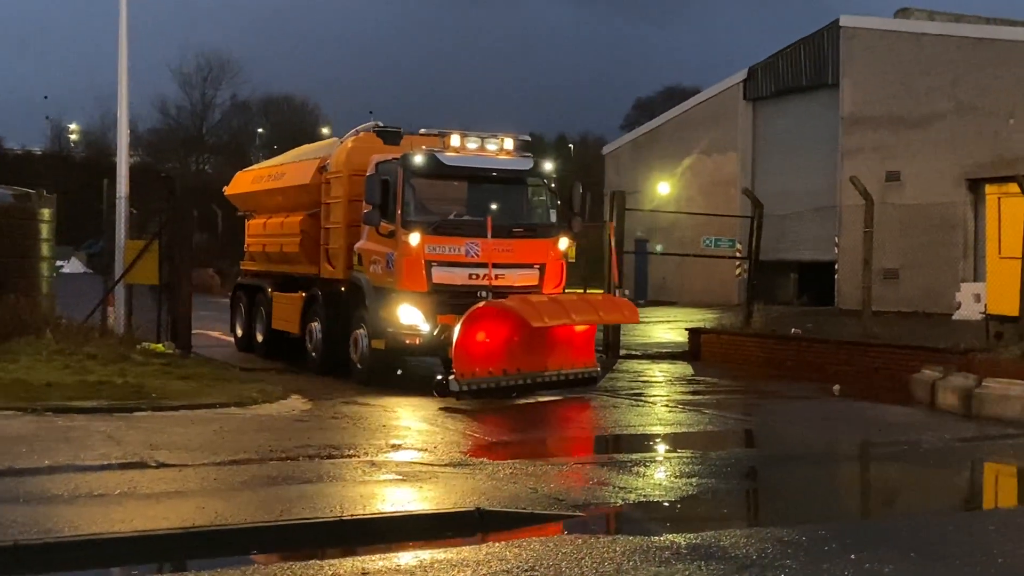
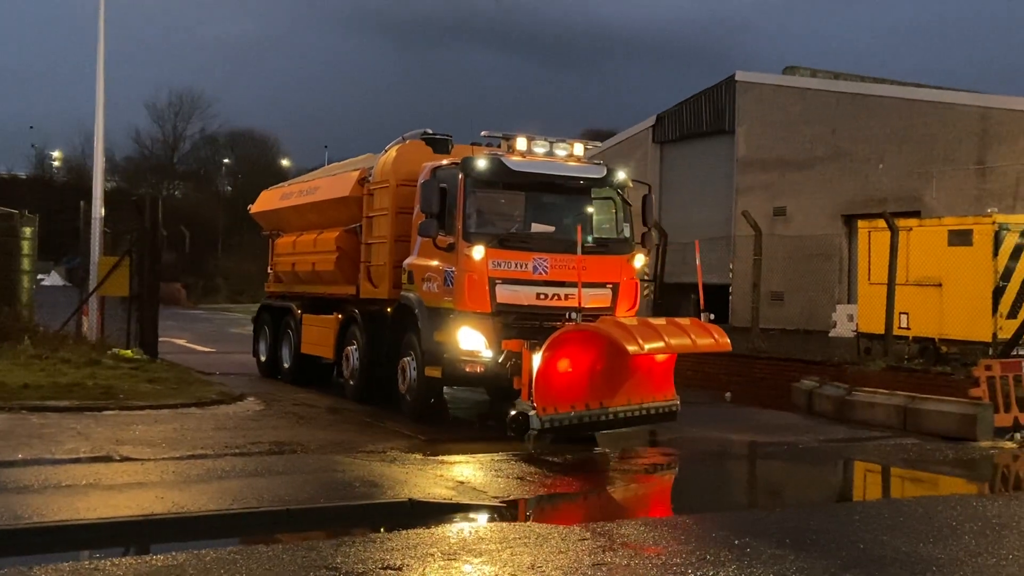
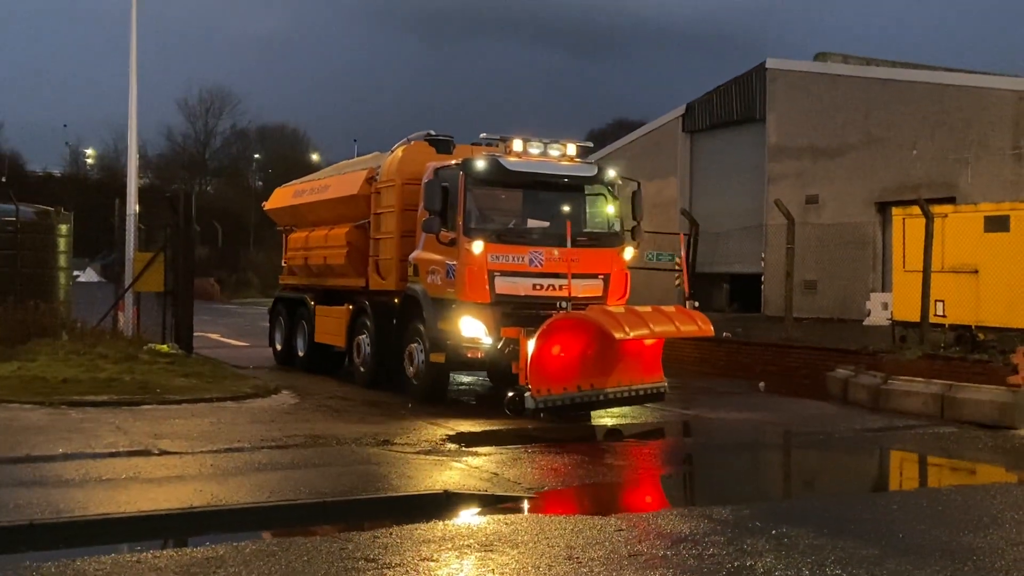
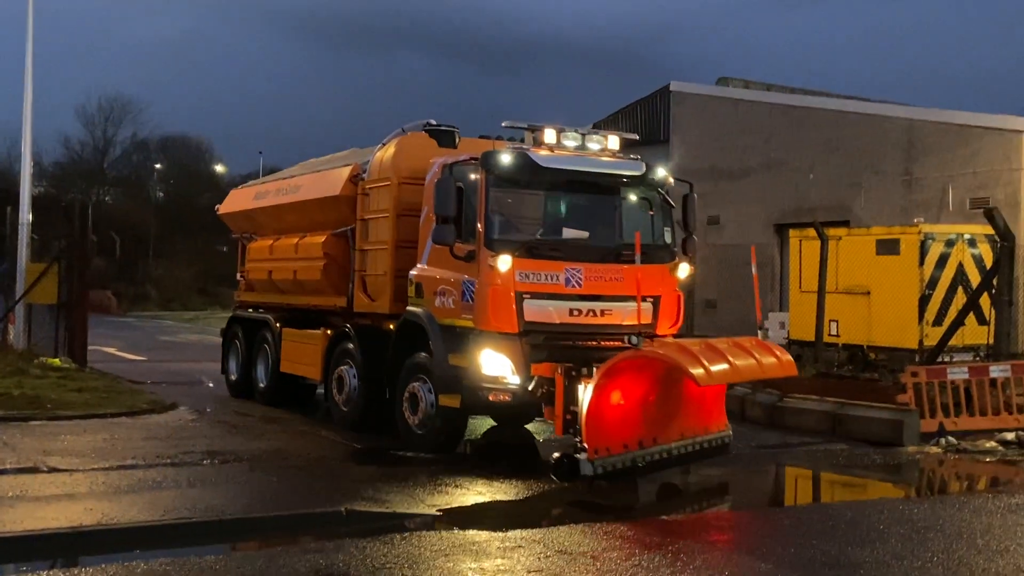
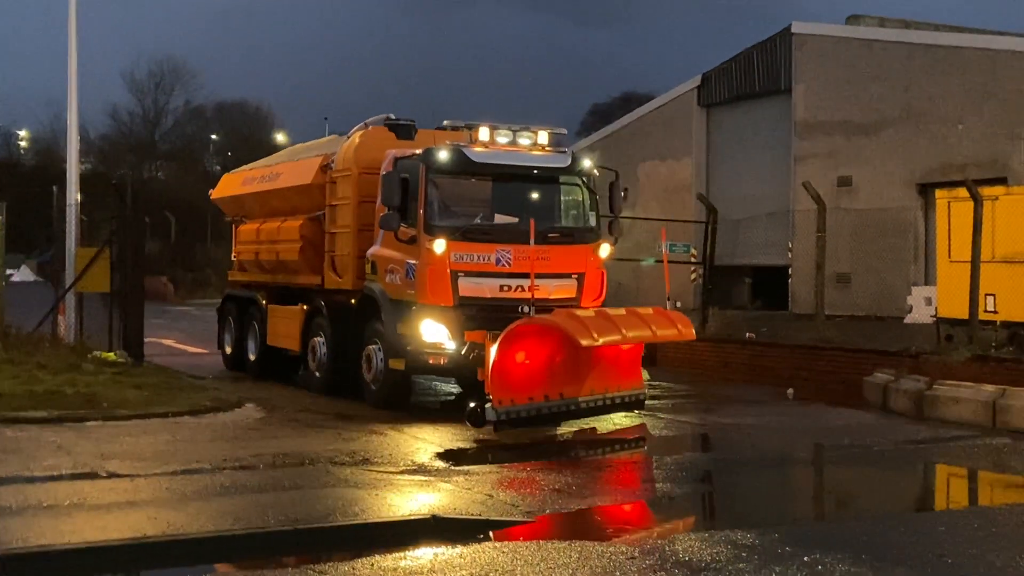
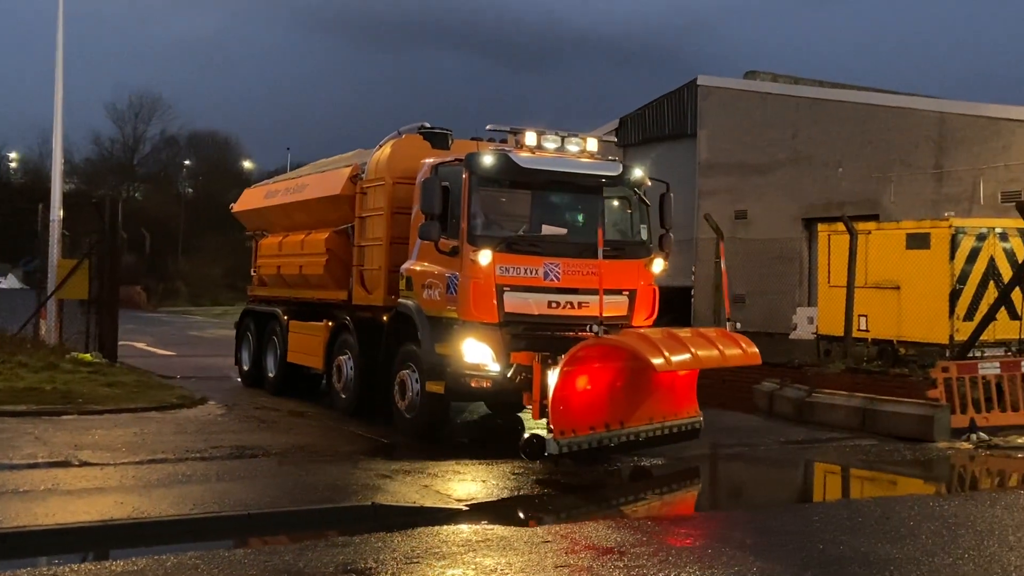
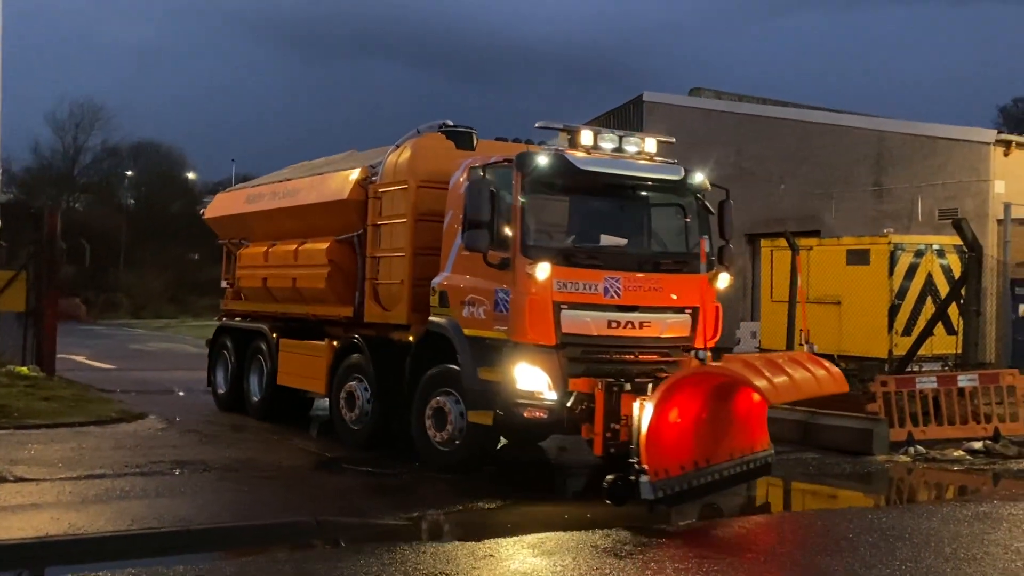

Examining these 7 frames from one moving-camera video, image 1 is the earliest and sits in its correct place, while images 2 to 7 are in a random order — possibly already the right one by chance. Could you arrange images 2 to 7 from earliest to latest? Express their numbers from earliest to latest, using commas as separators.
5, 3, 2, 6, 4, 7
